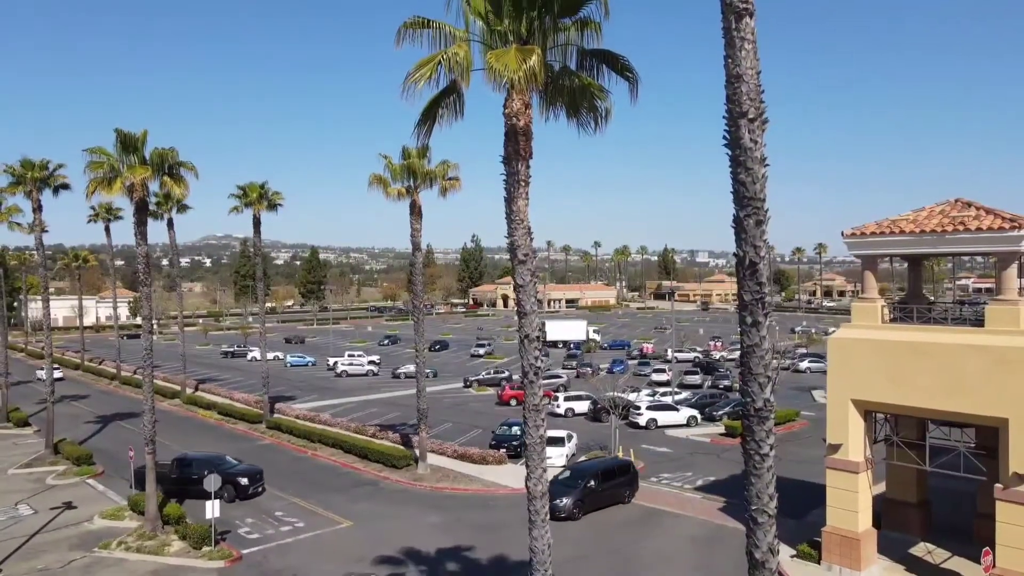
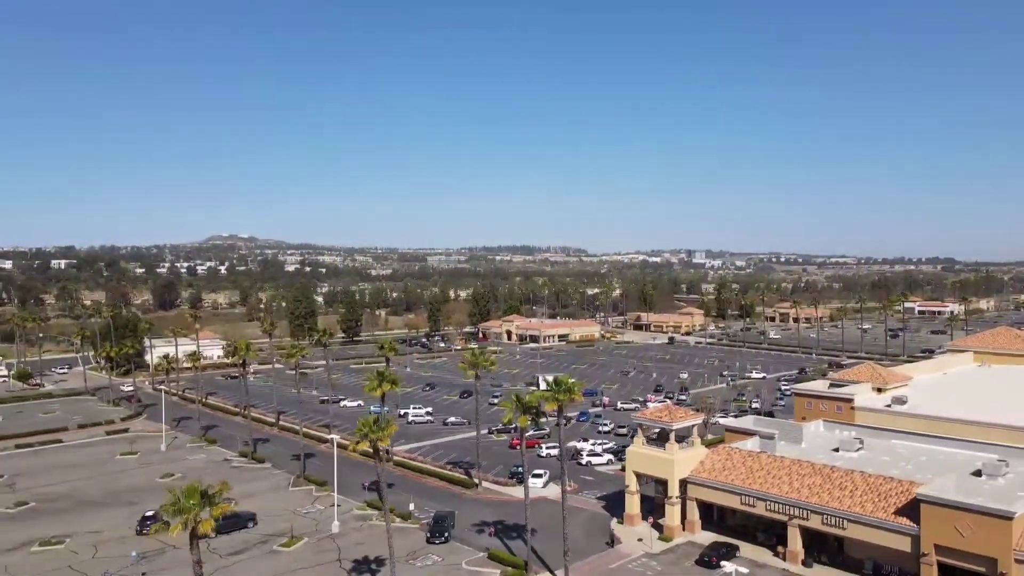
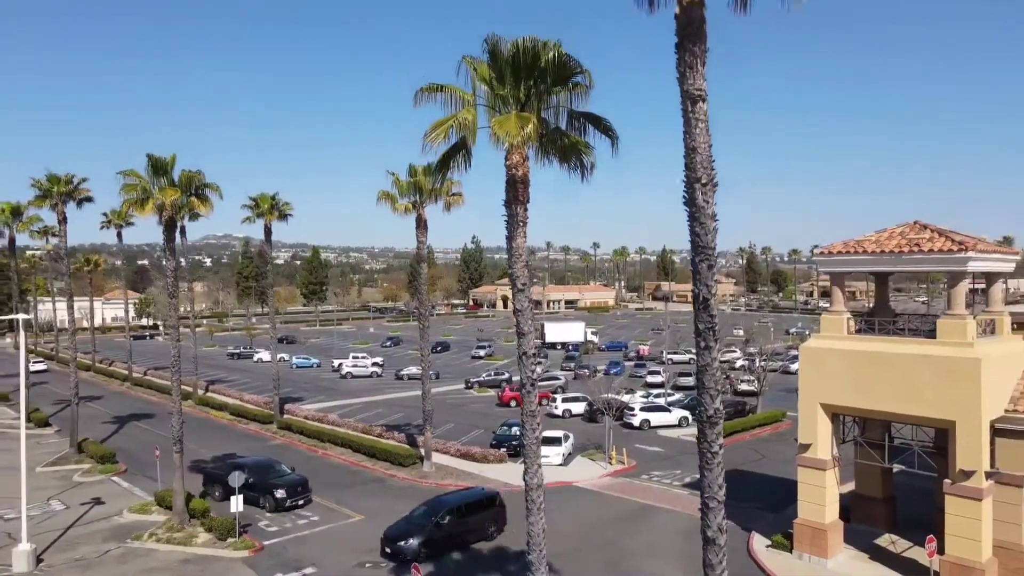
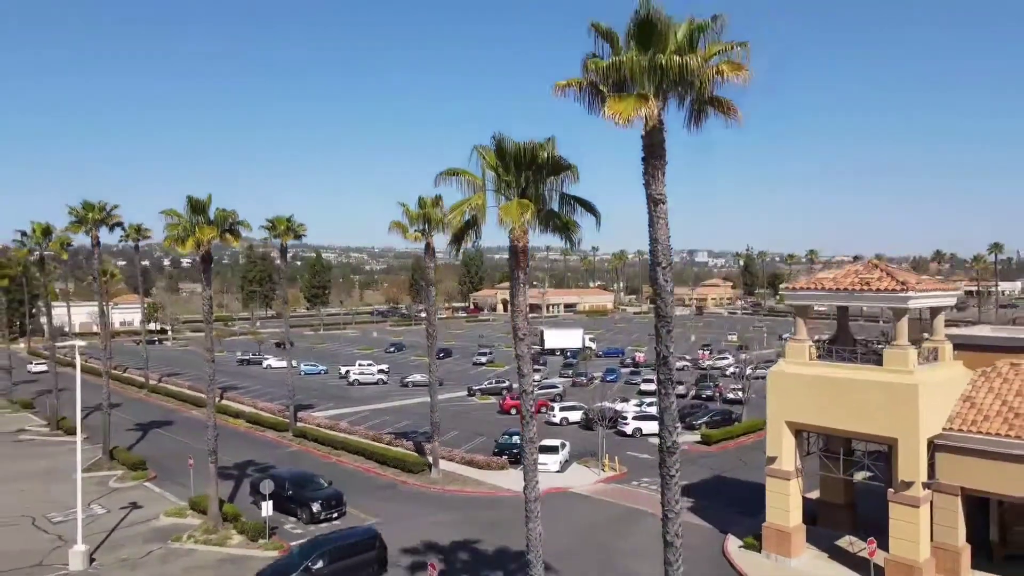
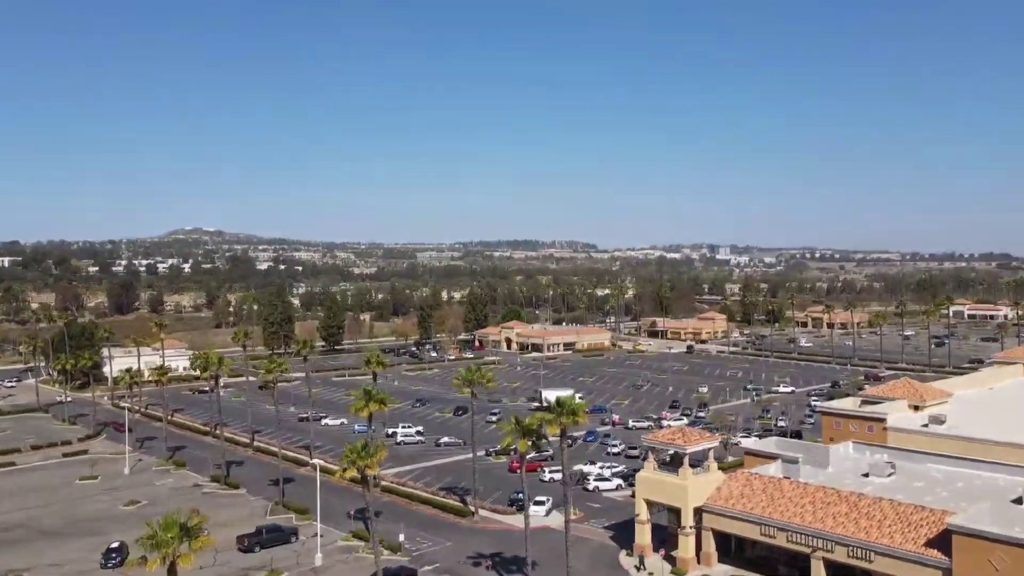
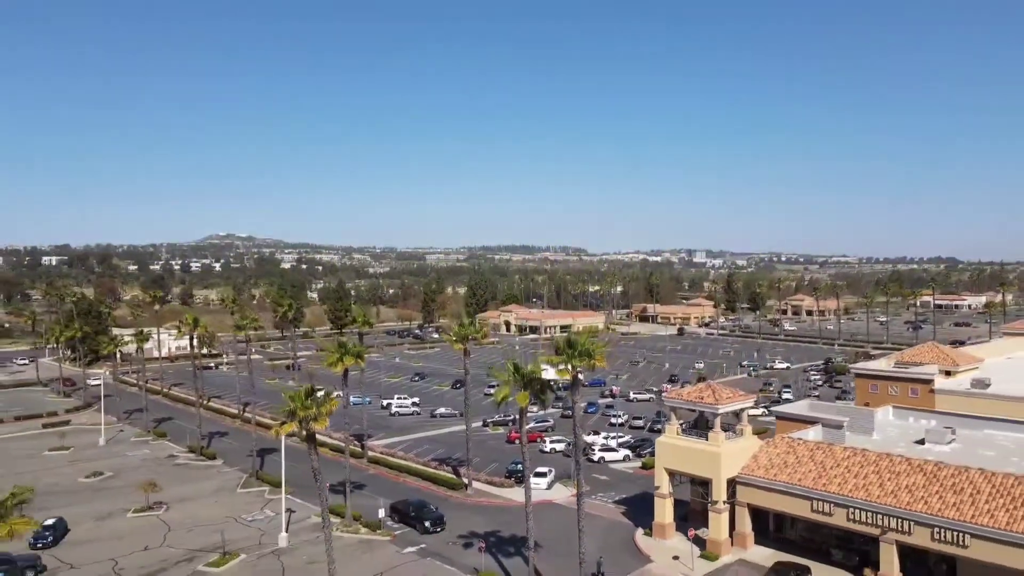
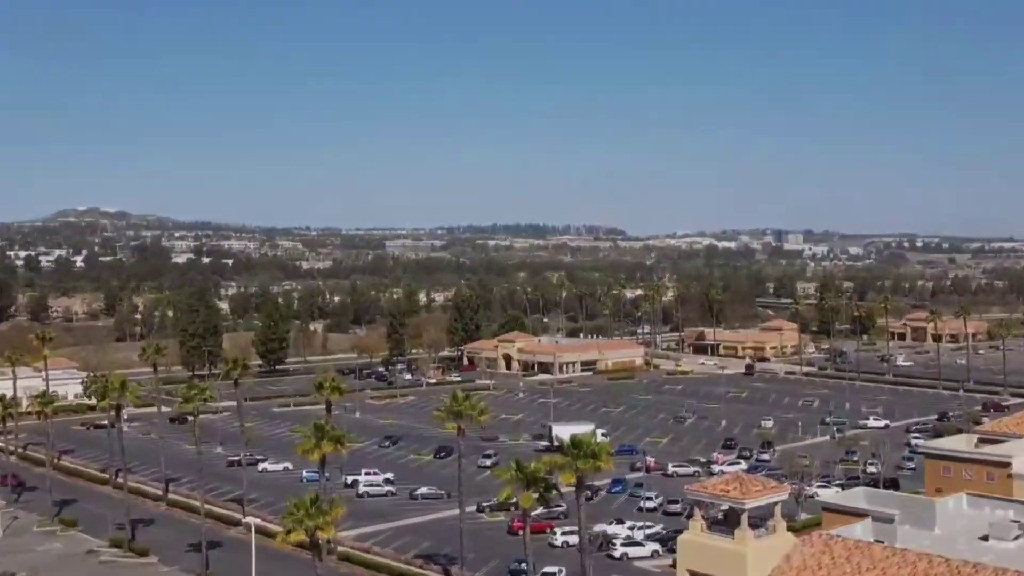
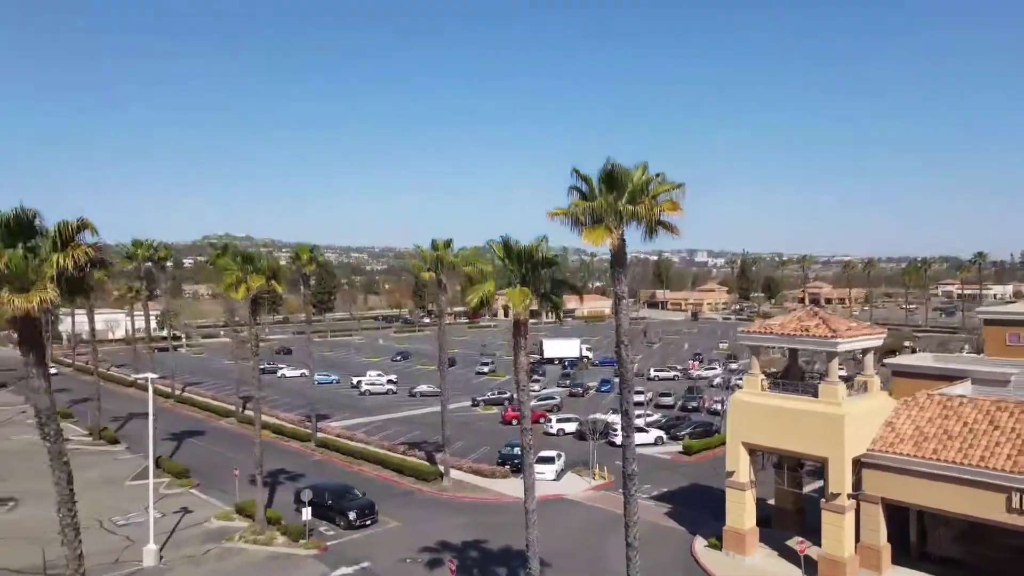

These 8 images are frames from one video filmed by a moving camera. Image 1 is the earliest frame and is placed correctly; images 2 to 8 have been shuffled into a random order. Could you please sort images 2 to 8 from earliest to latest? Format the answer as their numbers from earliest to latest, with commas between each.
3, 4, 8, 6, 2, 5, 7
